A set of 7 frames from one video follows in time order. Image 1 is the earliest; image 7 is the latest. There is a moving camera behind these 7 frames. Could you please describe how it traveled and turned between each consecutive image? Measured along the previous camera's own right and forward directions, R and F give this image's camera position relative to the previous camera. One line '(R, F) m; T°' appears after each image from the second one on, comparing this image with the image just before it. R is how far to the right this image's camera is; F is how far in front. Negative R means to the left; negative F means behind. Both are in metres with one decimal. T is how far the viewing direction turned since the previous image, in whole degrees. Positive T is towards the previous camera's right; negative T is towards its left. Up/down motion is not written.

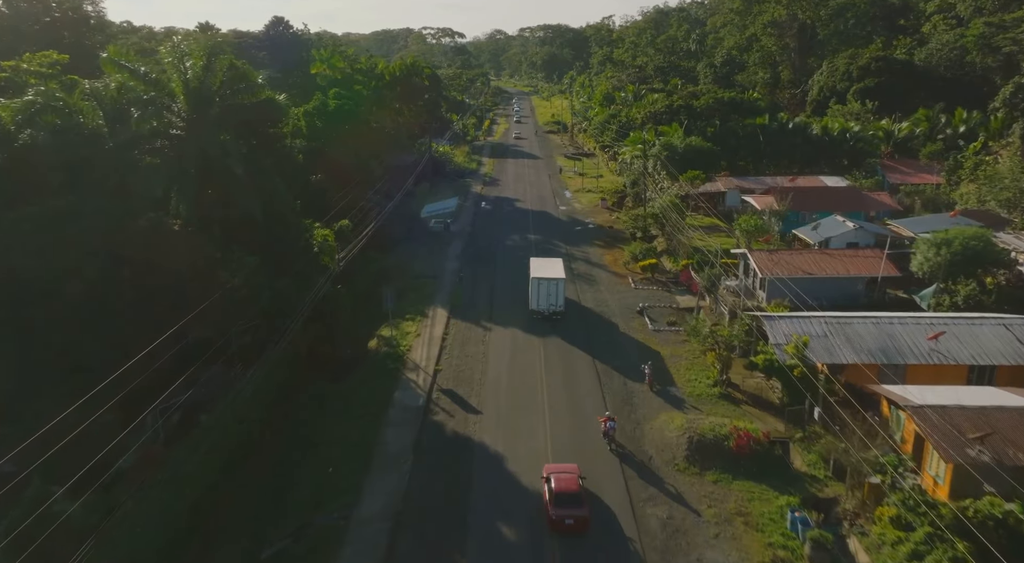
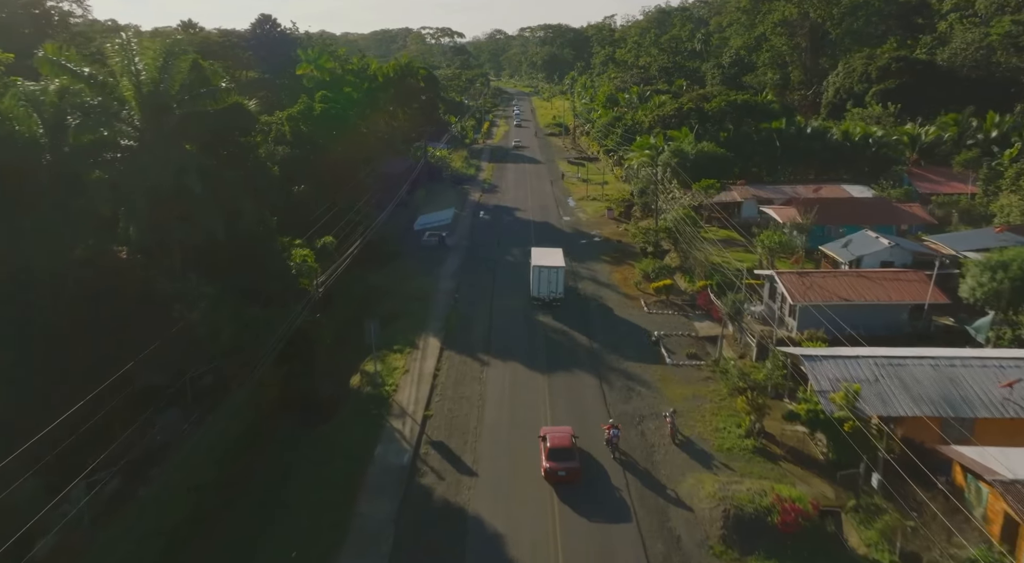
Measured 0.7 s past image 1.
(0.0, +2.6) m; 0°
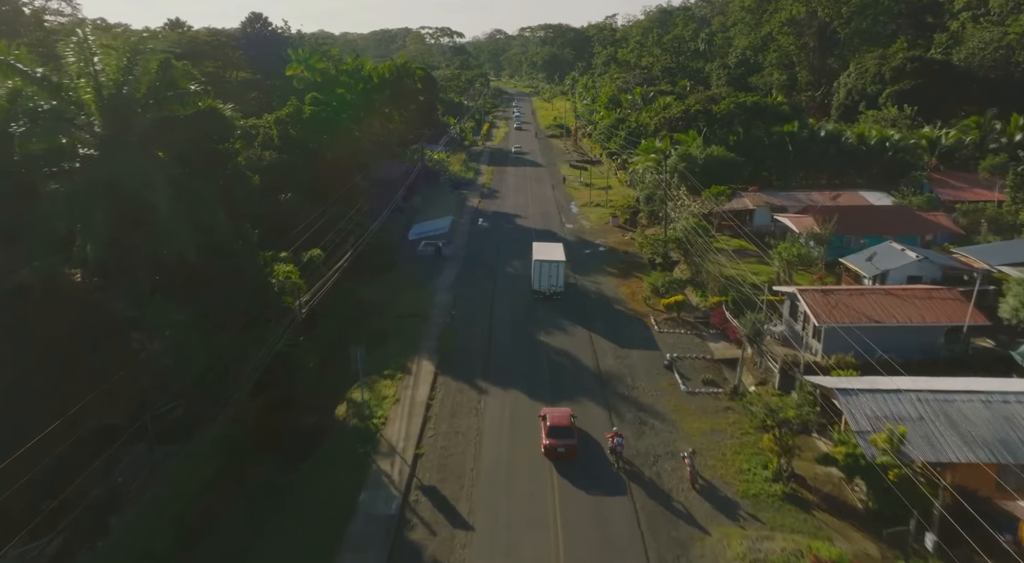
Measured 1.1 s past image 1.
(0.0, +1.7) m; 0°
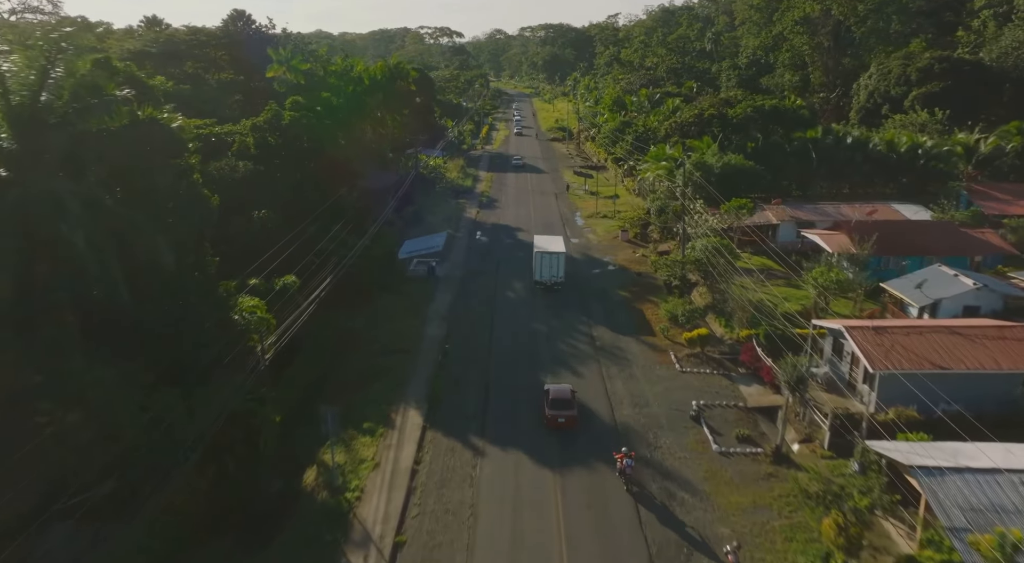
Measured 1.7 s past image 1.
(0.0, +2.9) m; 0°
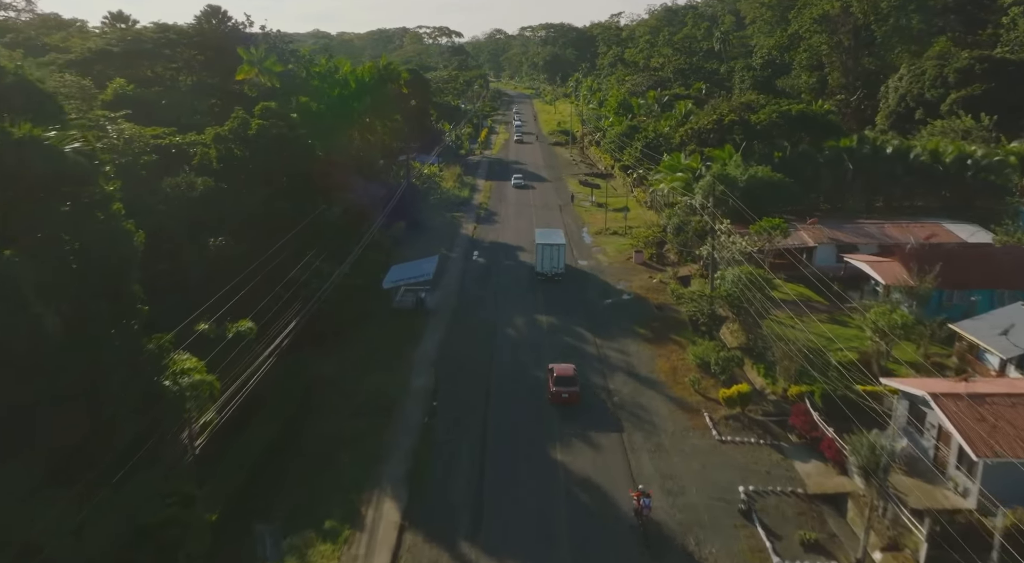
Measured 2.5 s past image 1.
(0.0, +3.7) m; 0°
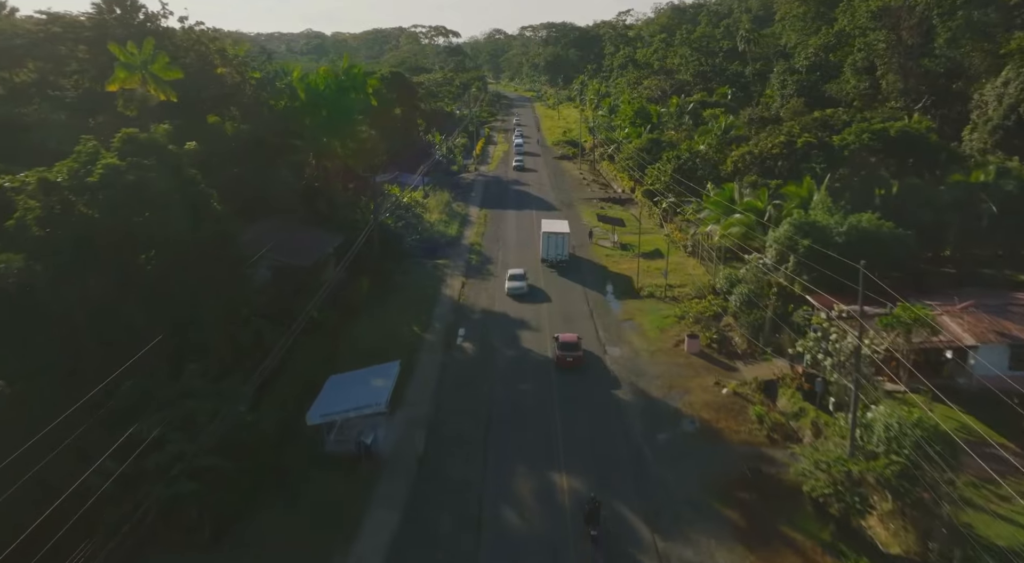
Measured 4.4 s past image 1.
(0.0, +9.3) m; 0°
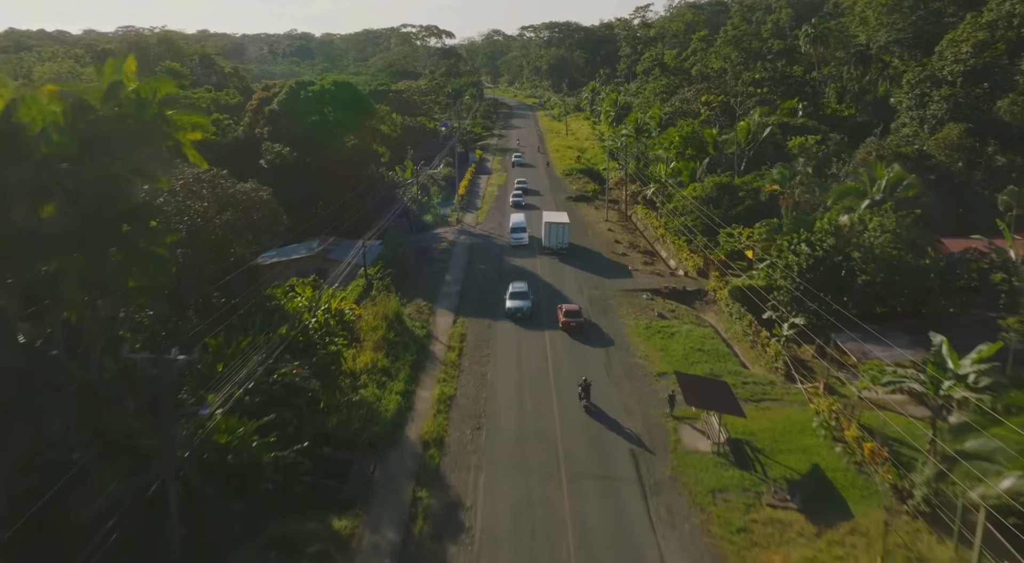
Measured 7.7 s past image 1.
(+0.1, +18.0) m; 0°
